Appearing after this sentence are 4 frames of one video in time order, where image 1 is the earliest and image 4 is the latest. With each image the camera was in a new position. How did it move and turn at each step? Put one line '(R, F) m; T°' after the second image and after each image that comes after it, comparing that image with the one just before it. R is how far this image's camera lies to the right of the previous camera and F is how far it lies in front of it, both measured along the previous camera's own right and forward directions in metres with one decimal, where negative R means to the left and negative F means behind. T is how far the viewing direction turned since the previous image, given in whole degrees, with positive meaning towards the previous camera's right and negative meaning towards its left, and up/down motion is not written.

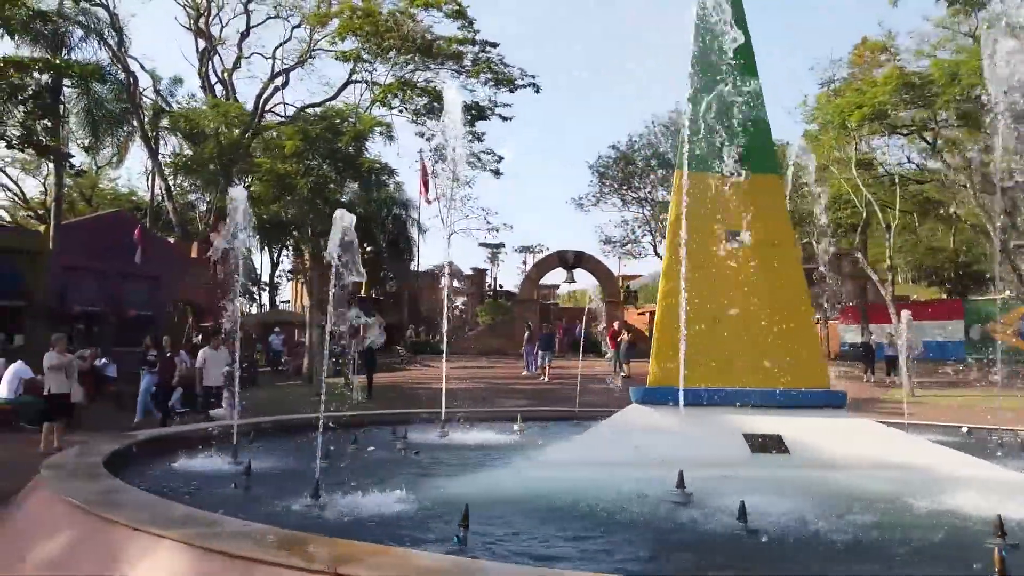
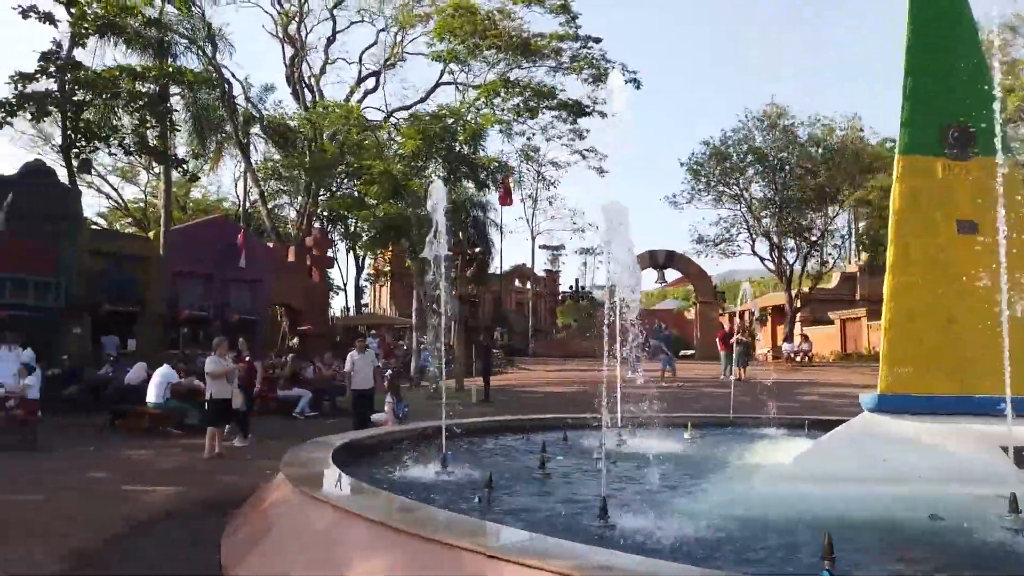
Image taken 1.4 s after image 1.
(-1.6, +0.5) m; -4°
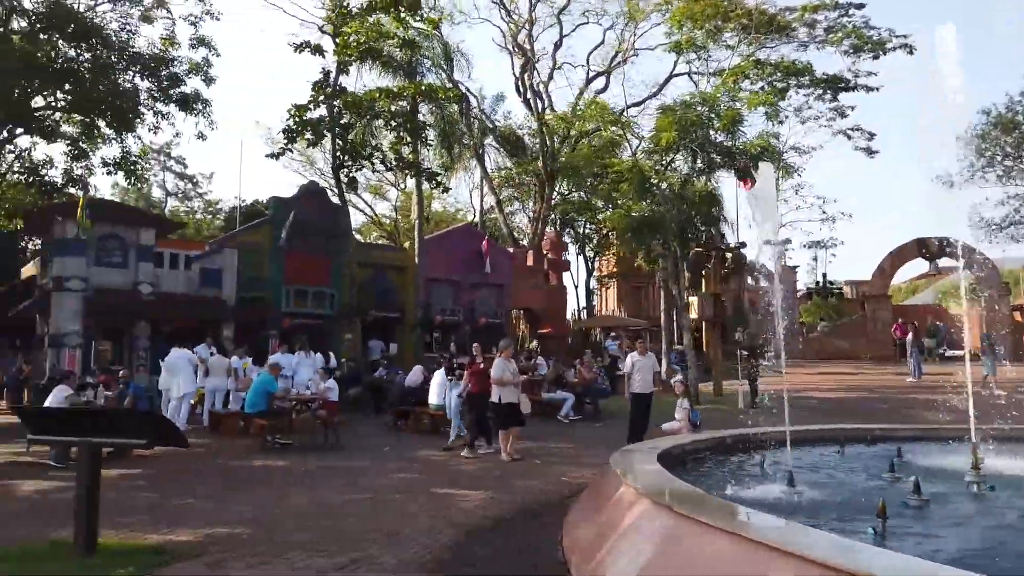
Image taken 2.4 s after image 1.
(-1.1, +0.5) m; -16°
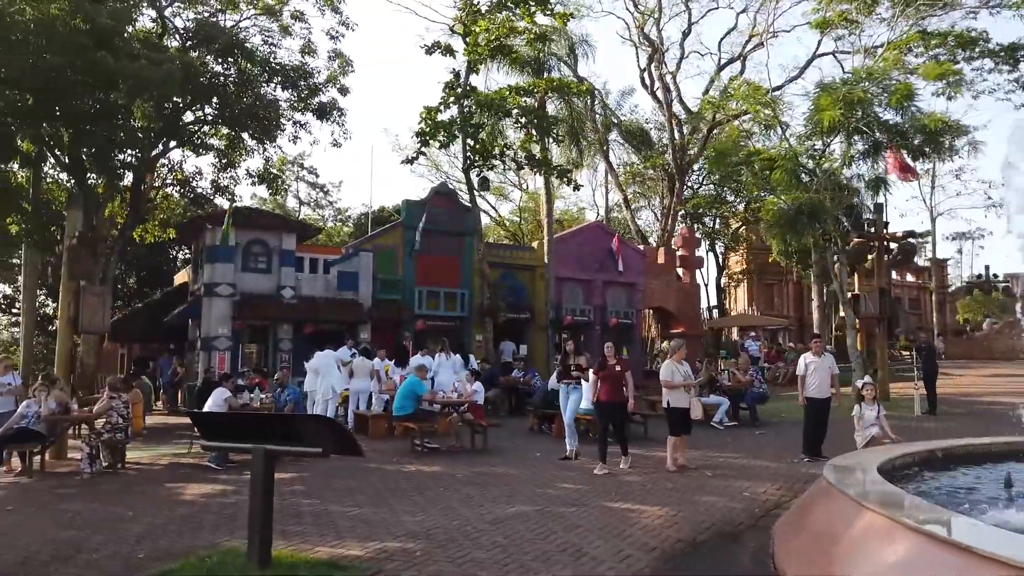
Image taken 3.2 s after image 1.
(-0.6, +0.7) m; -9°
